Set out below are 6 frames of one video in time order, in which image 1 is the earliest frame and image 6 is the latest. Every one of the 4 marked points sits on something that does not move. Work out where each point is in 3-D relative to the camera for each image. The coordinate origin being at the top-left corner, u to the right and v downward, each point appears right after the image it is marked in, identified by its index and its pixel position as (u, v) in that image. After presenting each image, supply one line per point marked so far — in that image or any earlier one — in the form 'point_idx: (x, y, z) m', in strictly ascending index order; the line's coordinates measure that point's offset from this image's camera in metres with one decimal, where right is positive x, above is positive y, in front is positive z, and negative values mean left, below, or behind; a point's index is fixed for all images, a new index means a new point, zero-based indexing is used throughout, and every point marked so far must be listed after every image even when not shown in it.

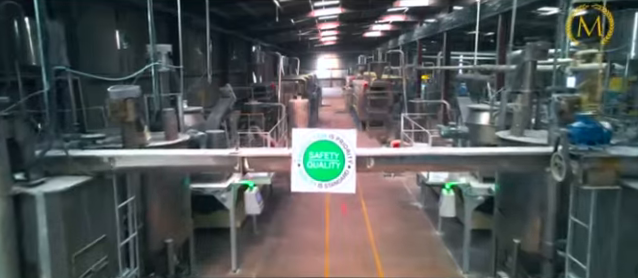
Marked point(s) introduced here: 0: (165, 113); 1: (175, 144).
0: (-1.2, +0.2, +3.4) m
1: (-1.2, 0.0, +3.4) m
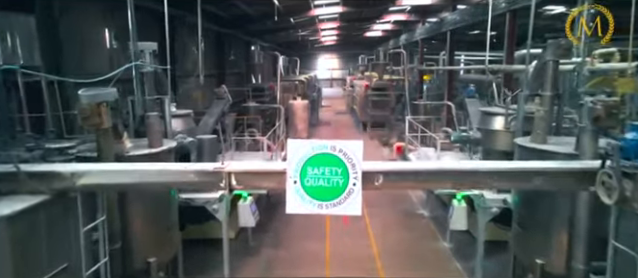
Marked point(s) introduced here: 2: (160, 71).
0: (-1.2, +0.2, +3.0) m
1: (-1.2, -0.1, +3.0) m
2: (-1.4, +0.6, +3.6) m
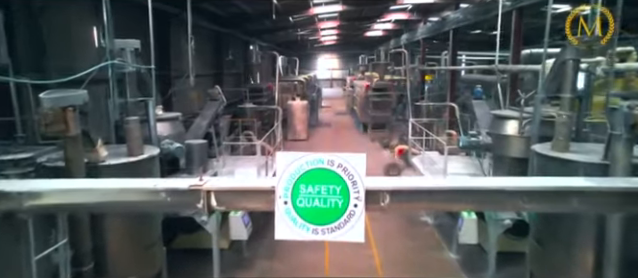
0: (-1.3, +0.1, +2.7) m
1: (-1.2, -0.1, +2.8) m
2: (-1.4, +0.5, +3.3) m
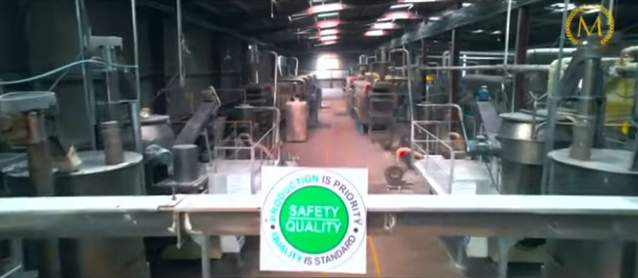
0: (-1.3, +0.1, +2.5) m
1: (-1.2, -0.2, +2.5) m
2: (-1.4, +0.5, +3.0) m
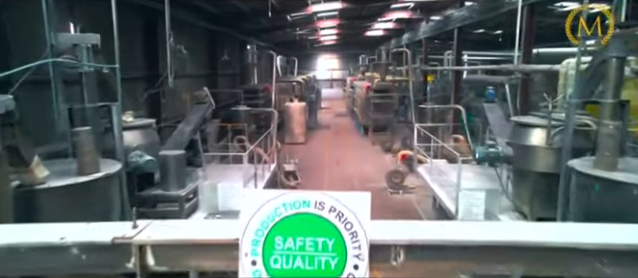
0: (-1.3, 0.0, +2.3) m
1: (-1.2, -0.2, +2.3) m
2: (-1.4, +0.5, +2.8) m
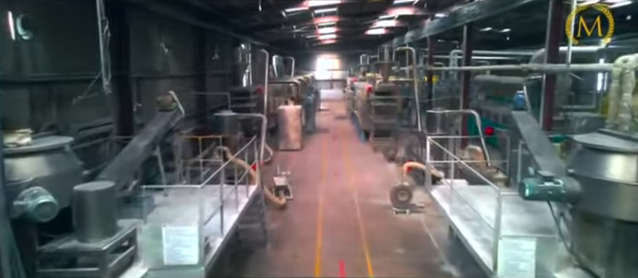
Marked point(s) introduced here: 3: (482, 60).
0: (-1.4, -0.1, +1.3) m
1: (-1.3, -0.4, +1.3) m
2: (-1.5, +0.3, +1.8) m
3: (+4.6, +2.2, +11.5) m
